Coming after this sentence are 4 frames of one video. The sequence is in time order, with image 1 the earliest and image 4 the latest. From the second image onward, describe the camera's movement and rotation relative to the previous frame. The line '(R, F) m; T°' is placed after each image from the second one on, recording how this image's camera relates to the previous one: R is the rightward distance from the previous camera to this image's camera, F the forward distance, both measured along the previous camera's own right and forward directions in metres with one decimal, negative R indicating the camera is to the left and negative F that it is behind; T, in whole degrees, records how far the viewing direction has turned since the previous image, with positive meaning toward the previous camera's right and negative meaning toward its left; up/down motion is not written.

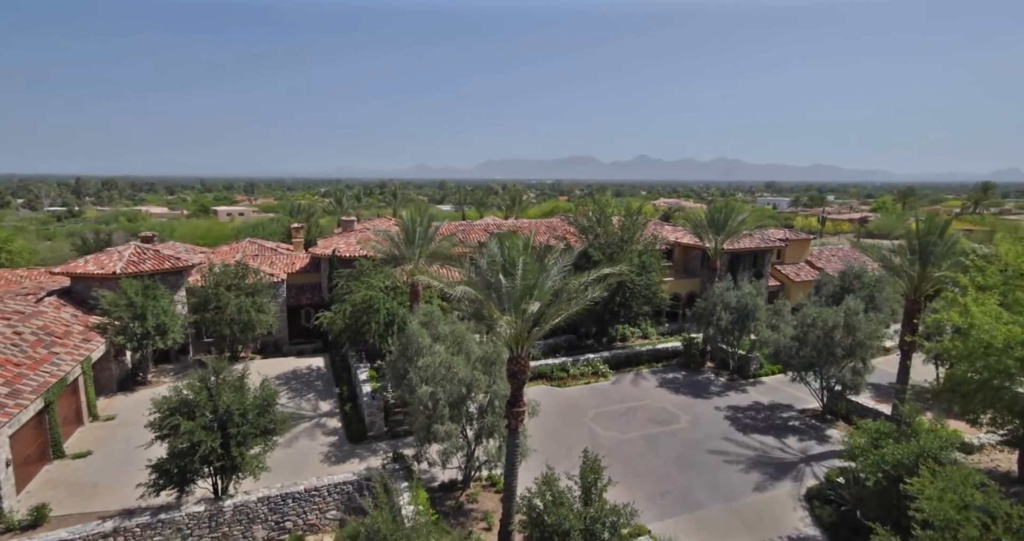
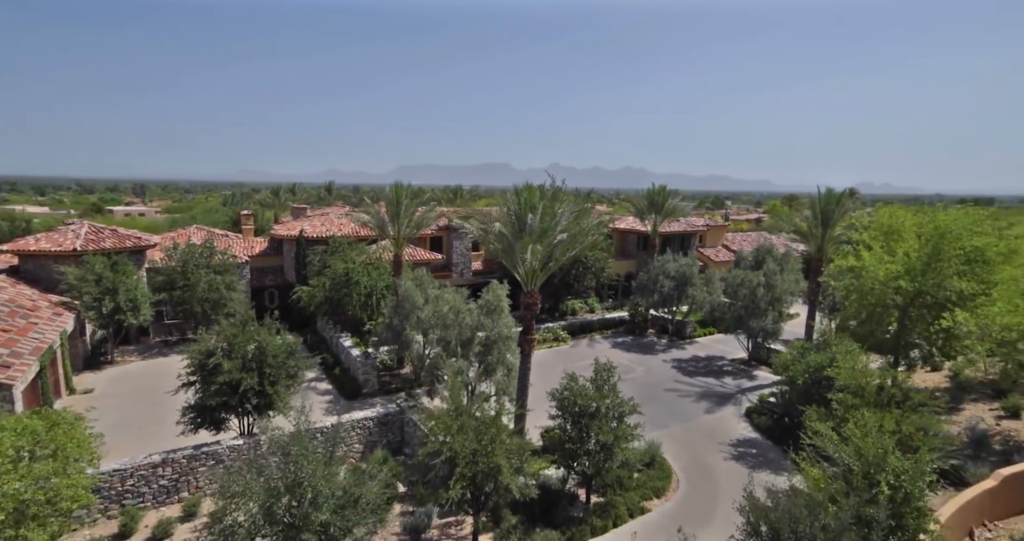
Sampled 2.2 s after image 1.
(-2.6, -2.2) m; +9°
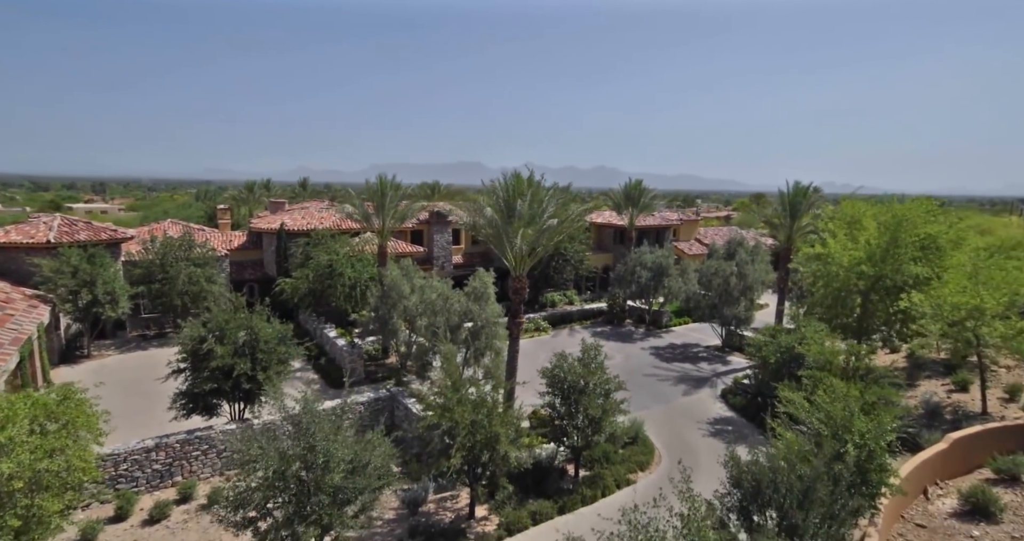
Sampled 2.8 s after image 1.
(-0.4, -0.5) m; +3°
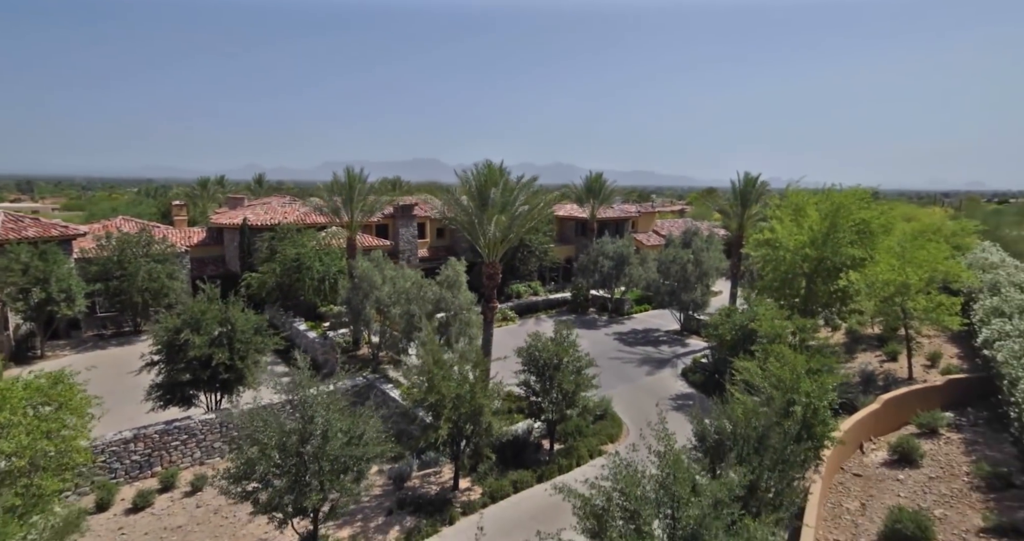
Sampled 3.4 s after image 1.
(-0.5, -0.7) m; +4°
